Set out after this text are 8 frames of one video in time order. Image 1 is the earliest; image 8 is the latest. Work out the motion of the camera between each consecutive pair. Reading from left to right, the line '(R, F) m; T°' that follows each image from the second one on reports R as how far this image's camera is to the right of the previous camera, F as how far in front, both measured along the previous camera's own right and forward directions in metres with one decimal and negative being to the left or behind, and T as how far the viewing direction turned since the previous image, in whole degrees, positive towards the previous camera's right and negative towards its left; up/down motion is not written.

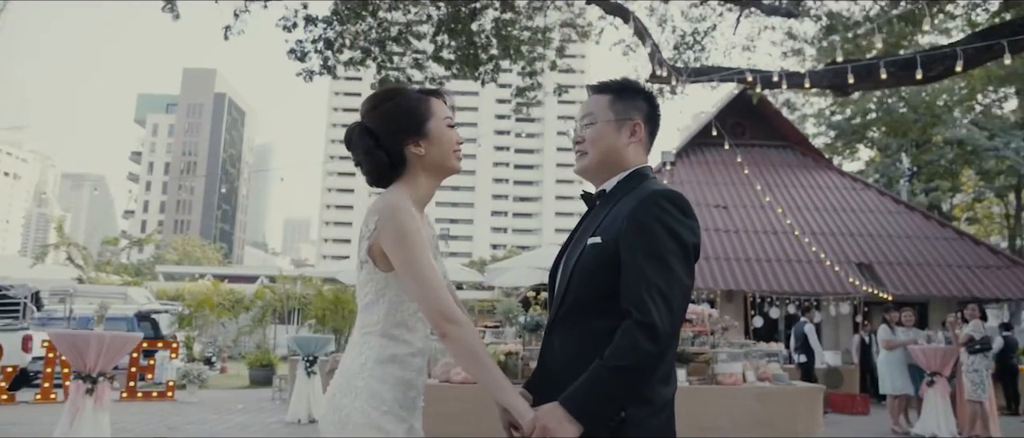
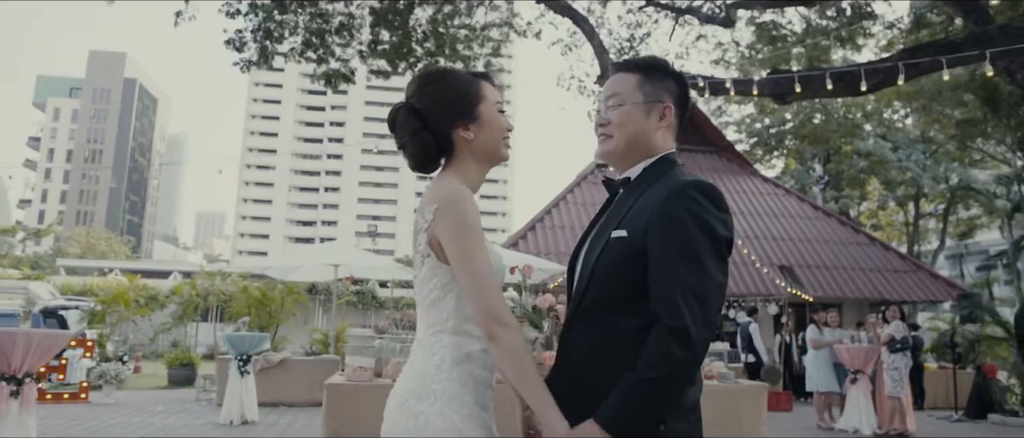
(-0.2, +0.1) m; +6°
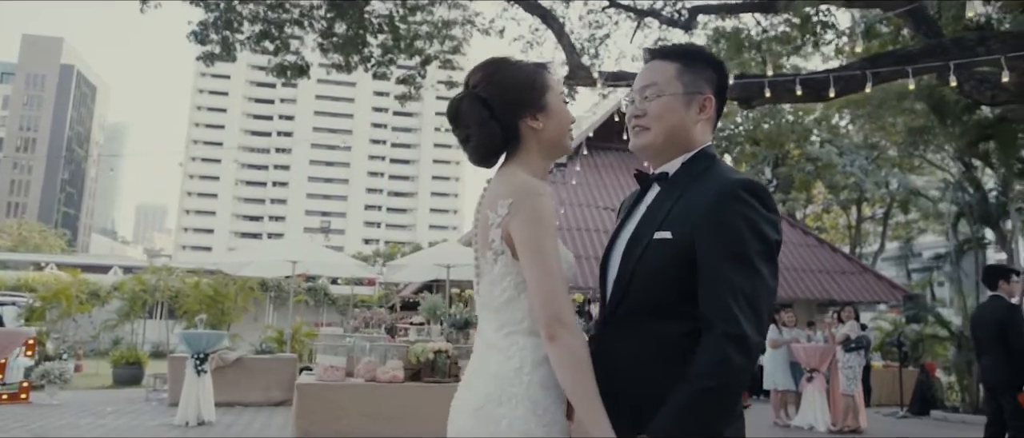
(-0.2, 0.0) m; +4°
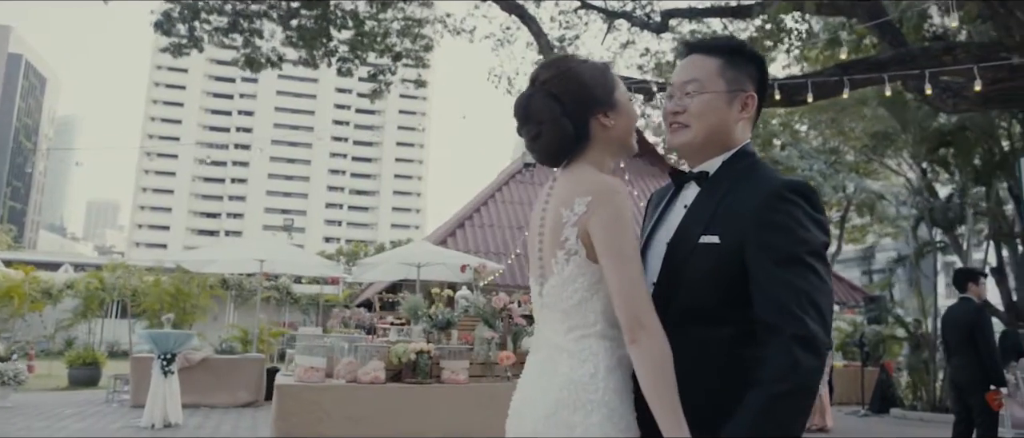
(-0.2, 0.0) m; +3°
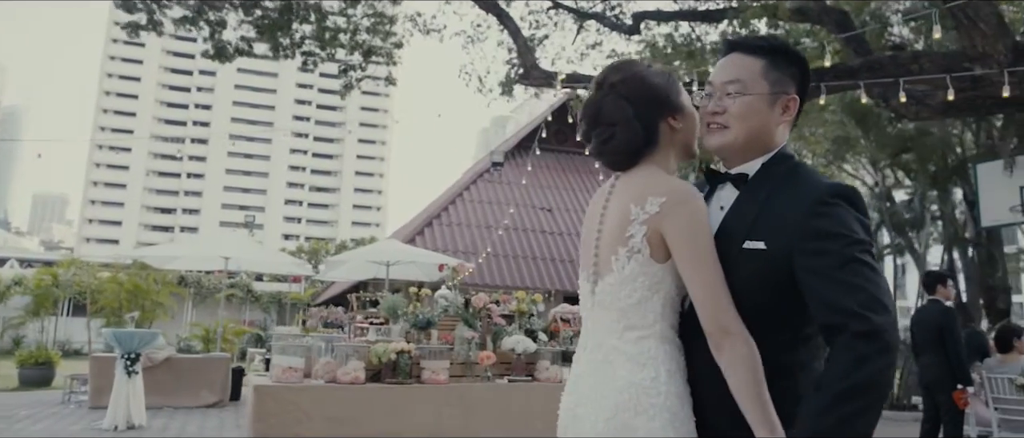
(-0.2, 0.0) m; +3°
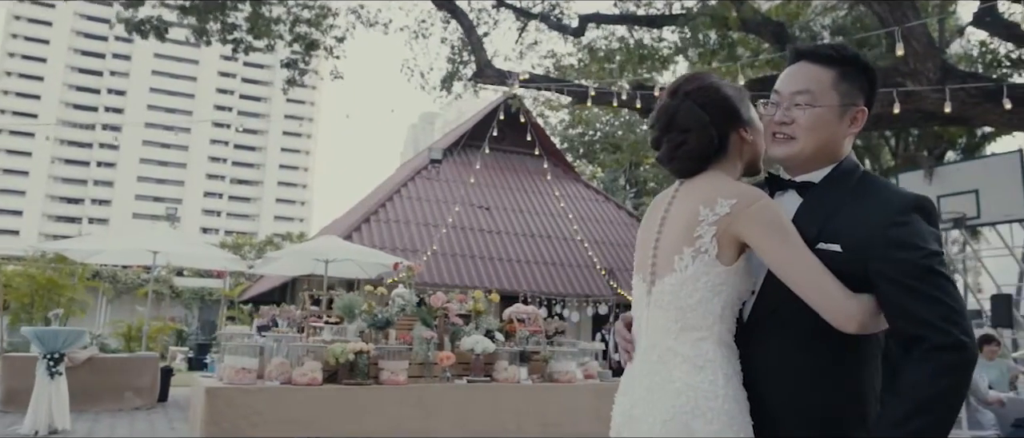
(-0.3, +0.1) m; +6°
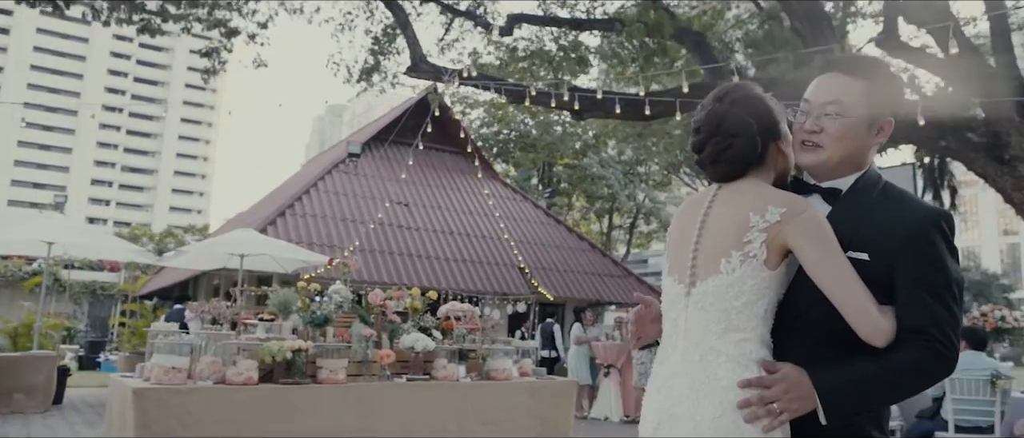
(-0.3, 0.0) m; +7°
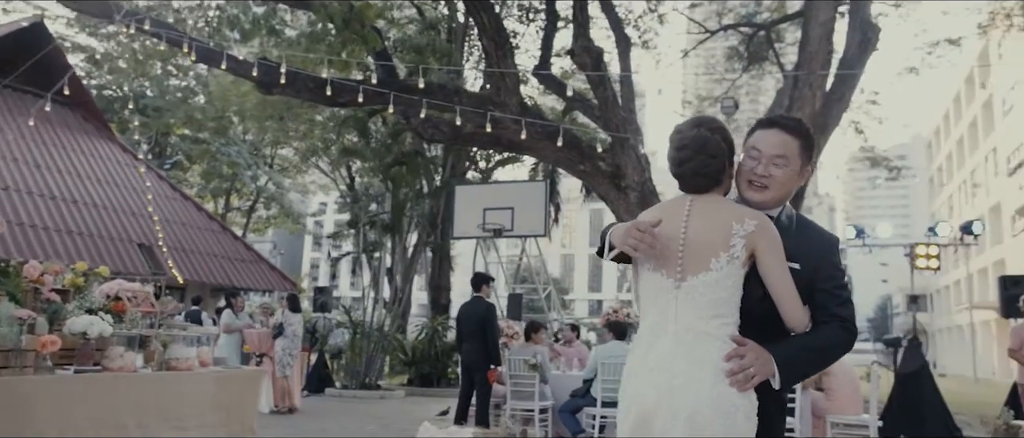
(-0.8, +0.2) m; +30°
